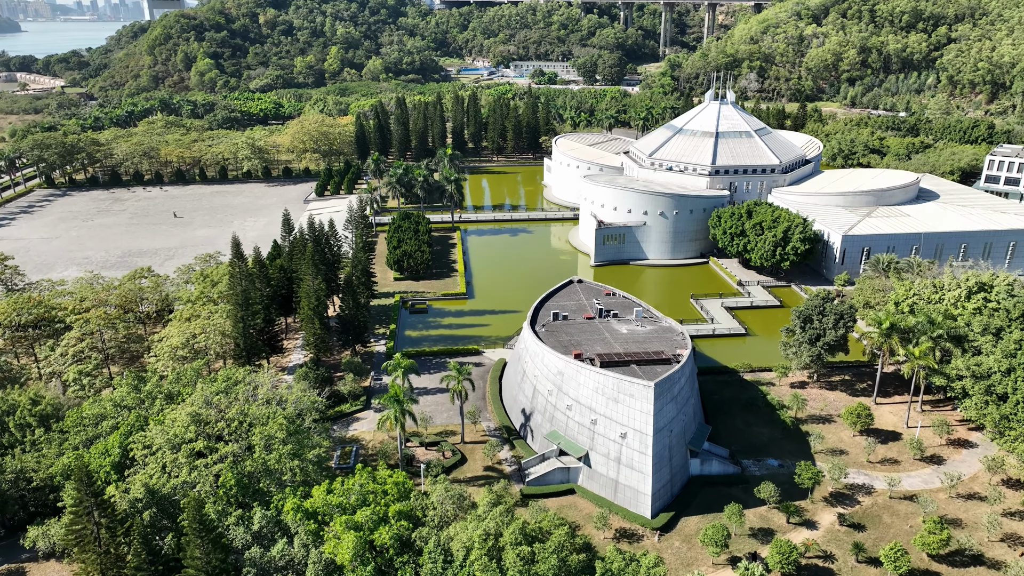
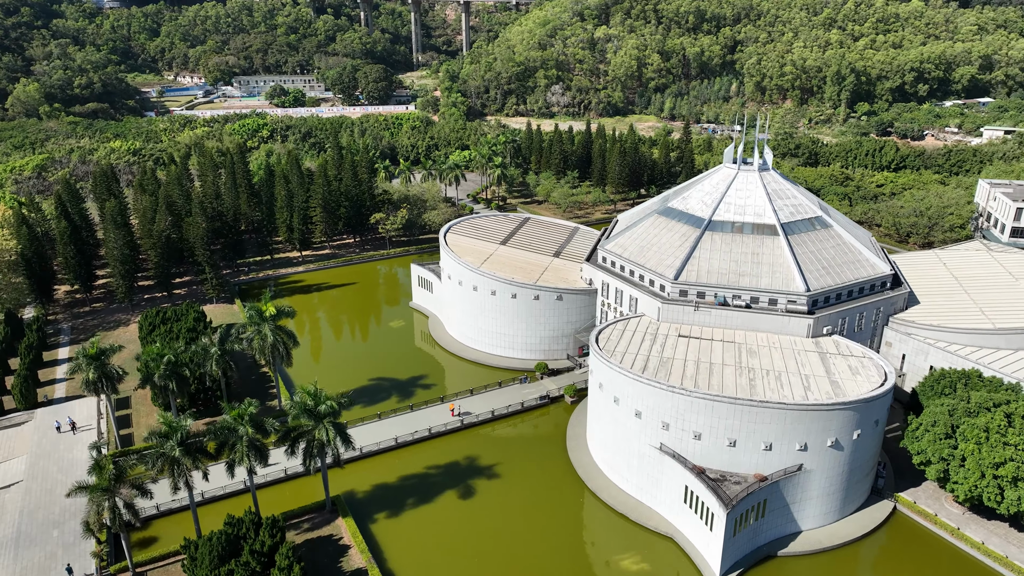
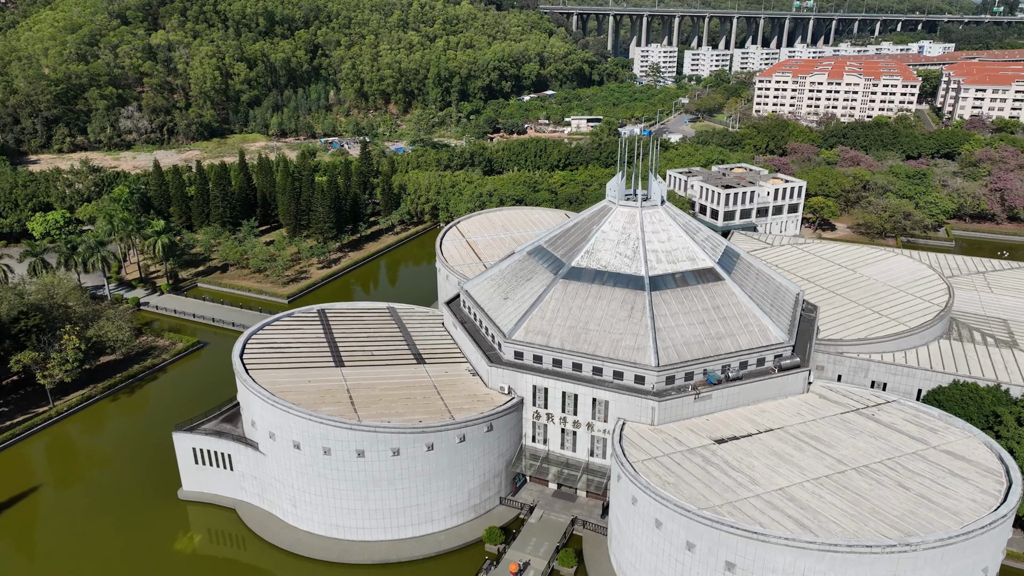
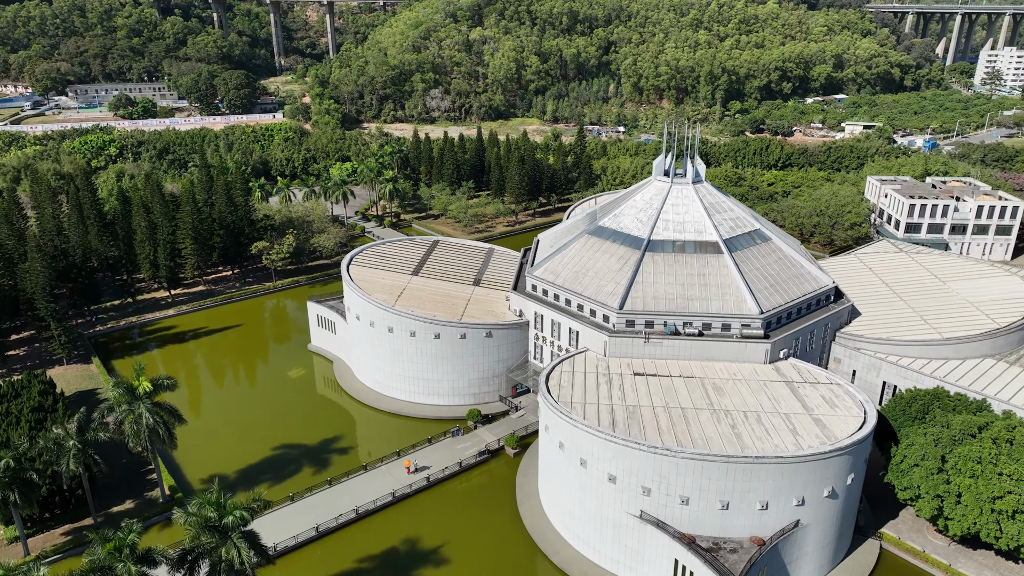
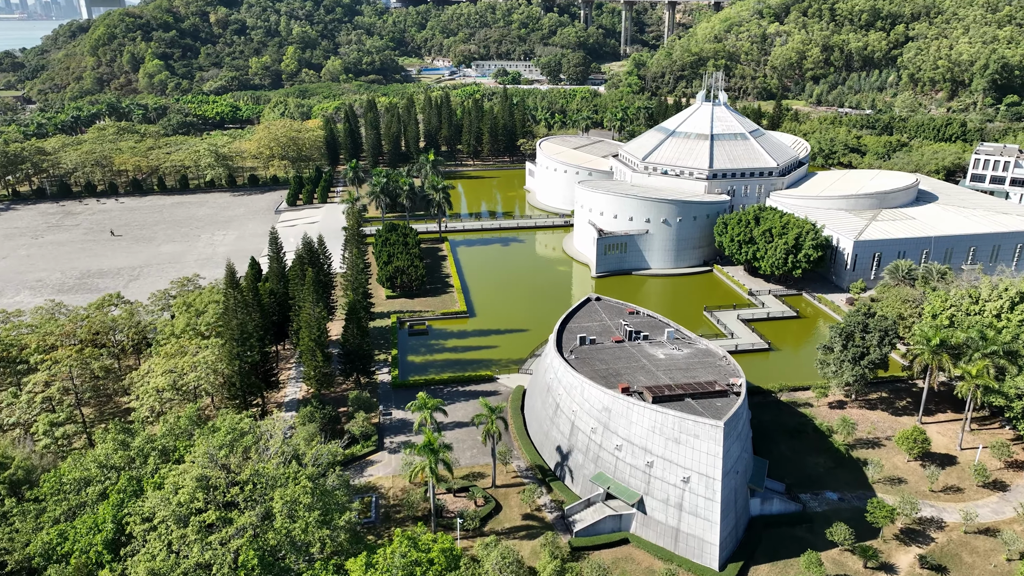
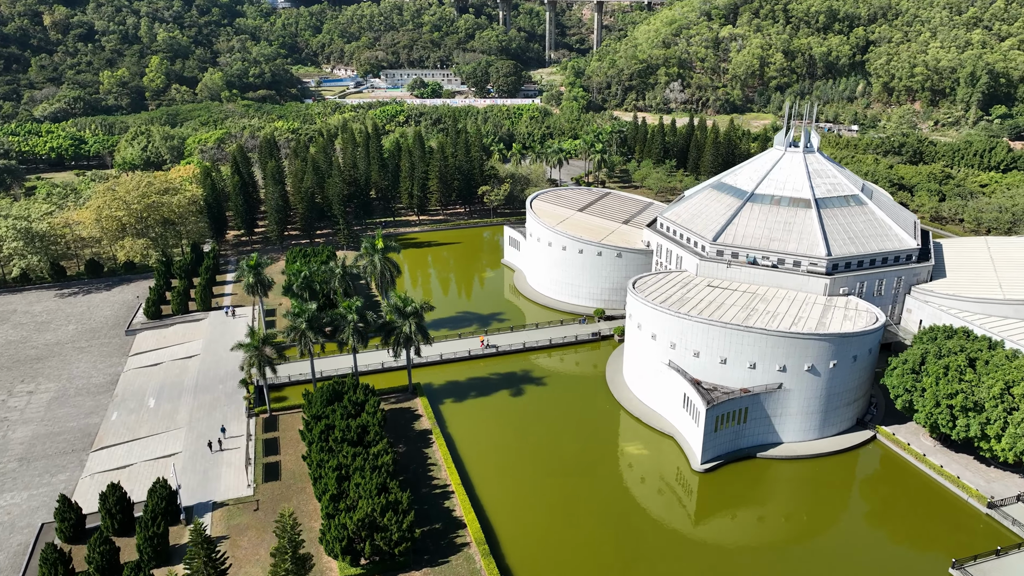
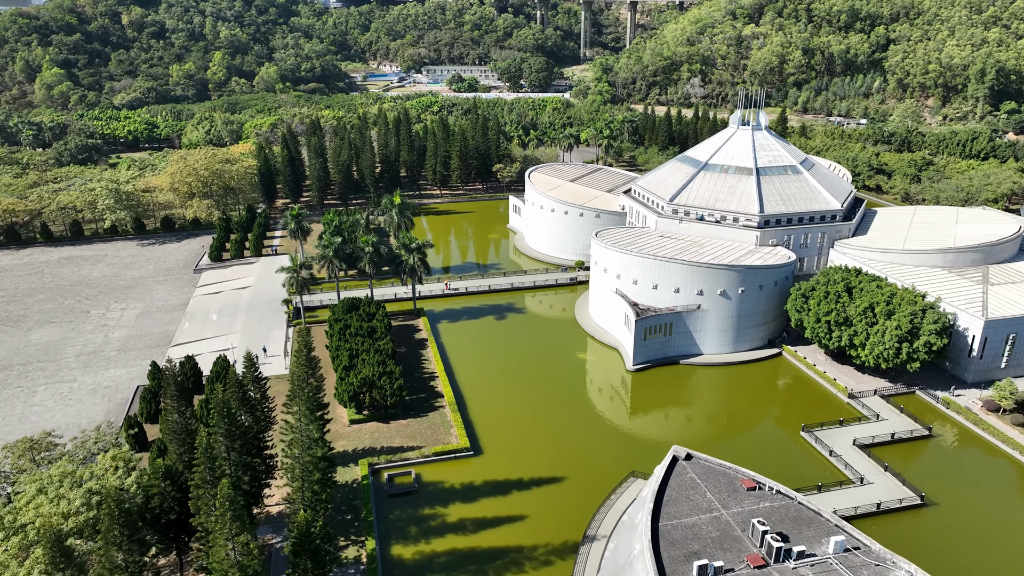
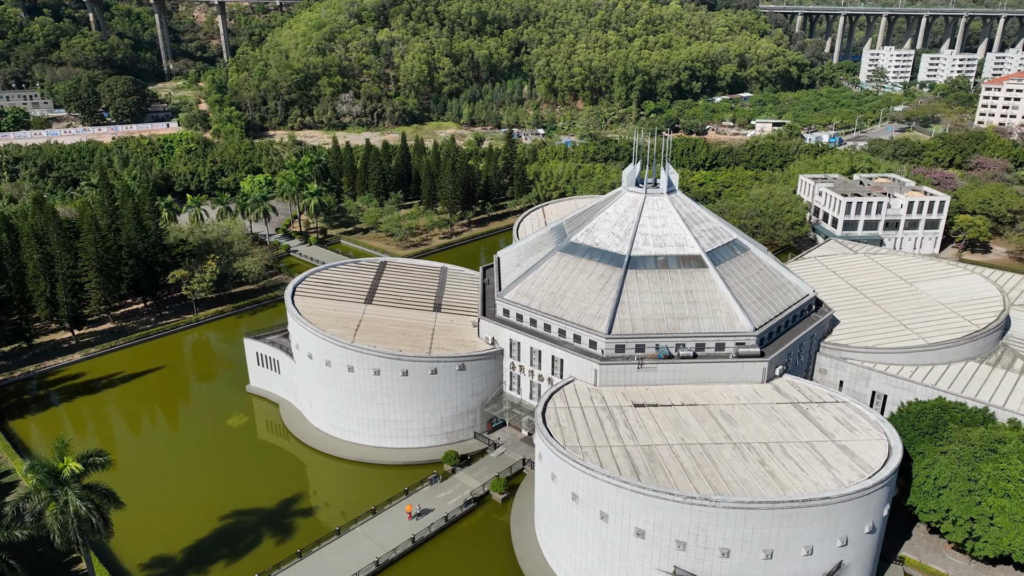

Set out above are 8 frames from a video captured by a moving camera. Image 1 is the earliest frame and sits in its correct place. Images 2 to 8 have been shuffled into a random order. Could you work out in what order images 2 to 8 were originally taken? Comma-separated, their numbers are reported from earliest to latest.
5, 7, 6, 2, 4, 8, 3
